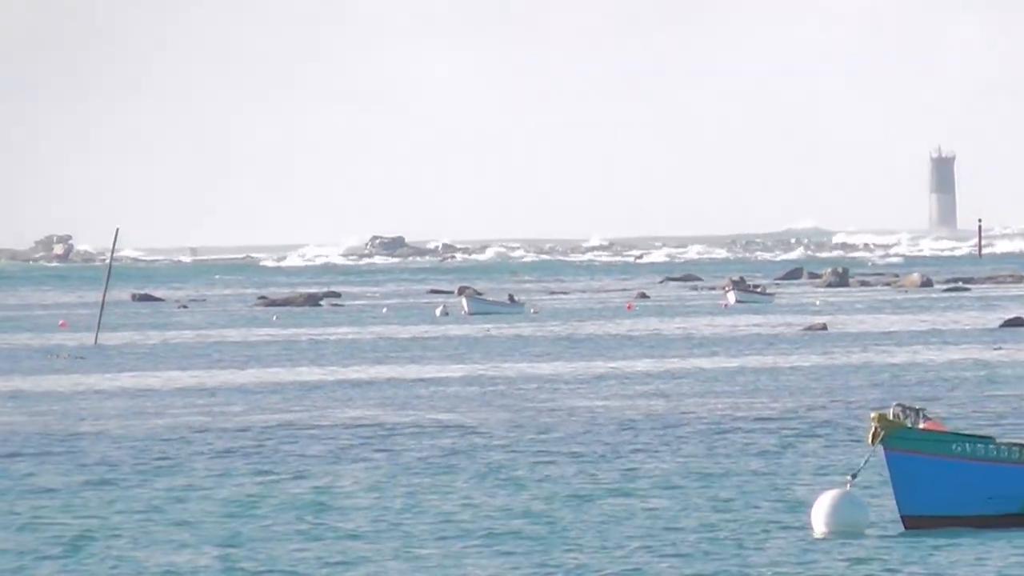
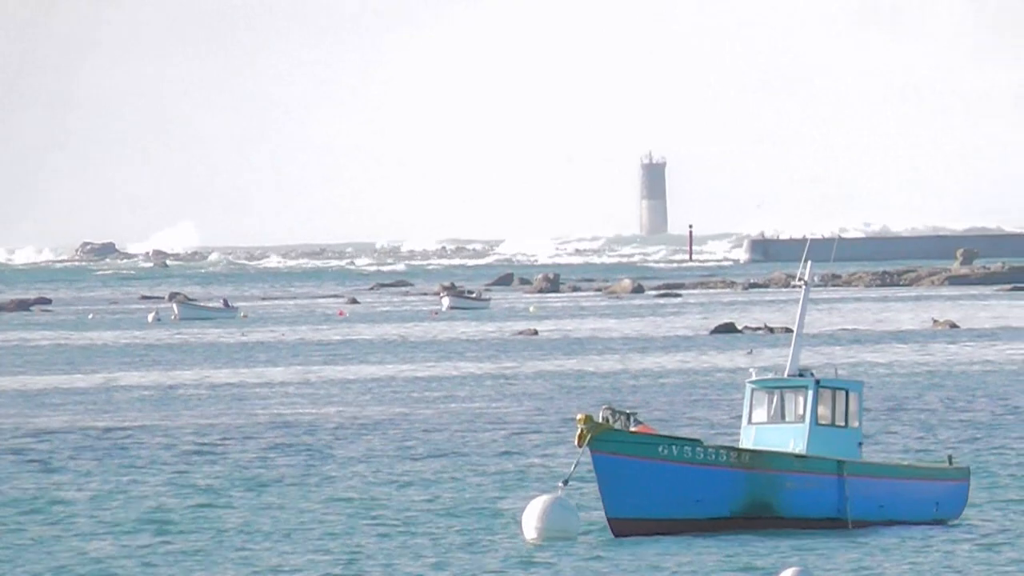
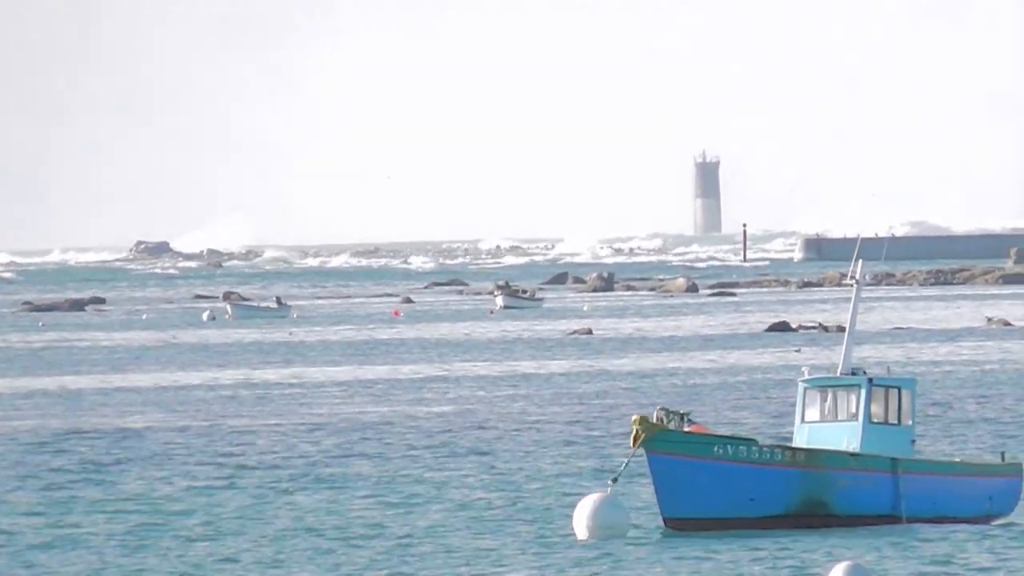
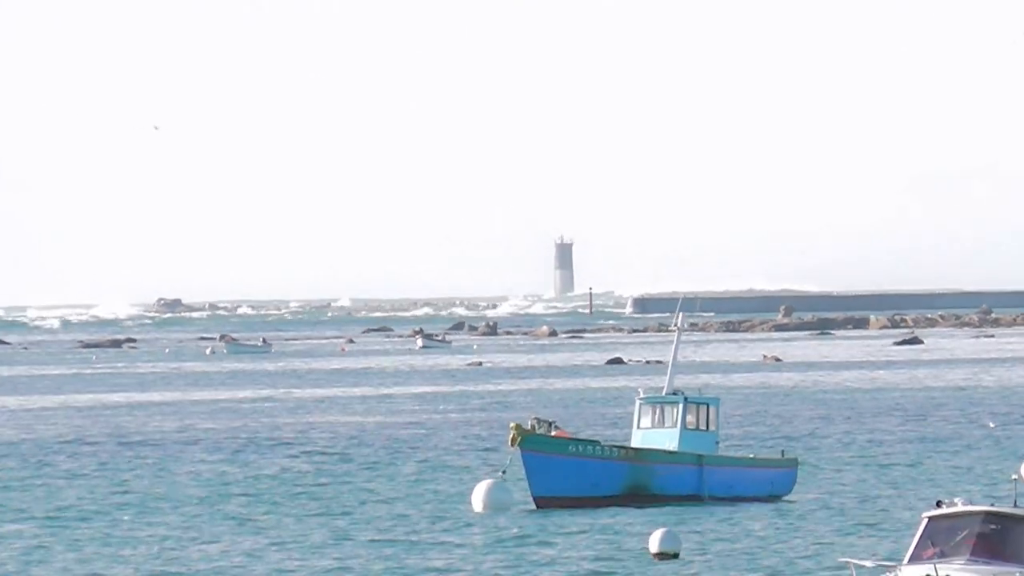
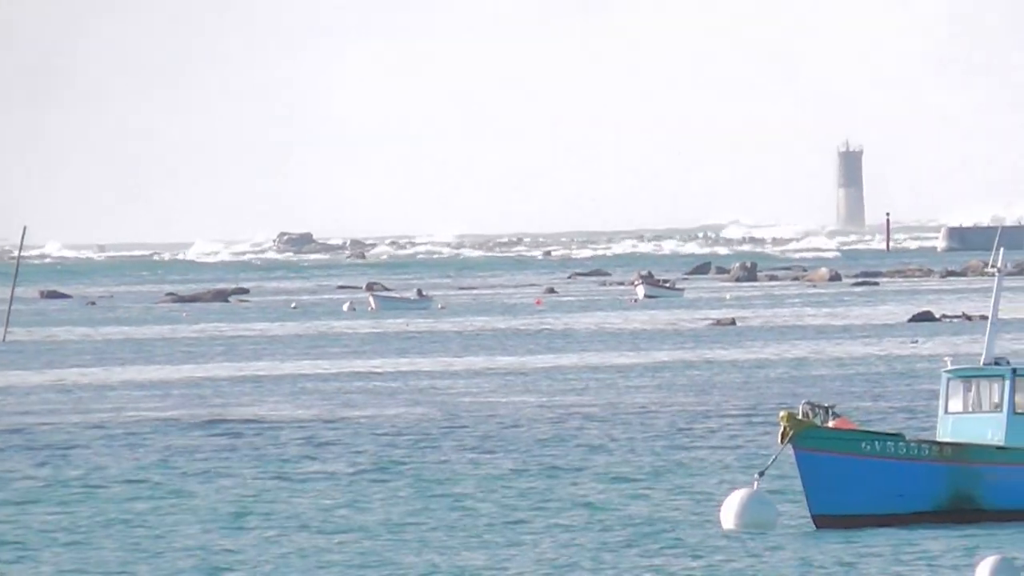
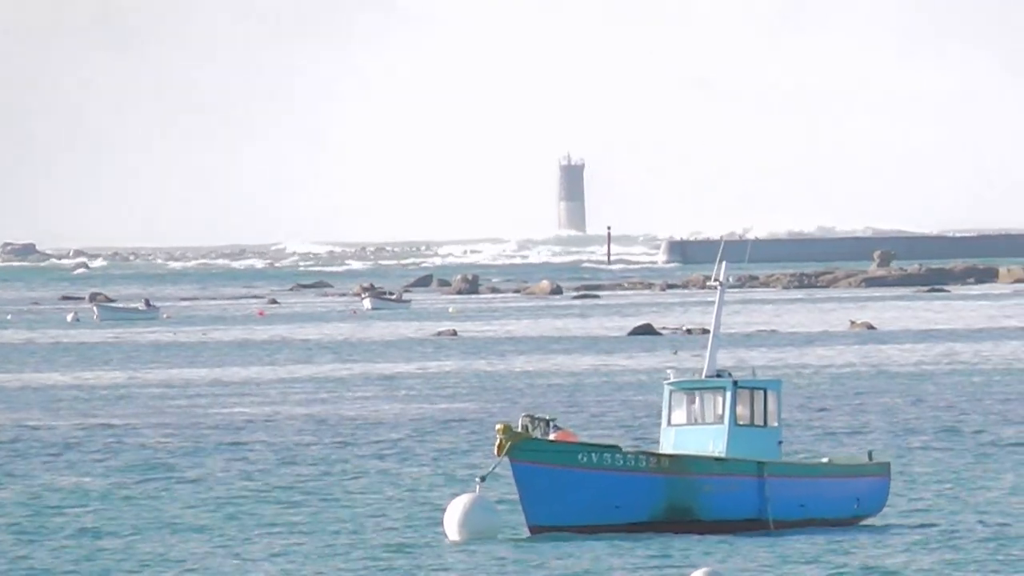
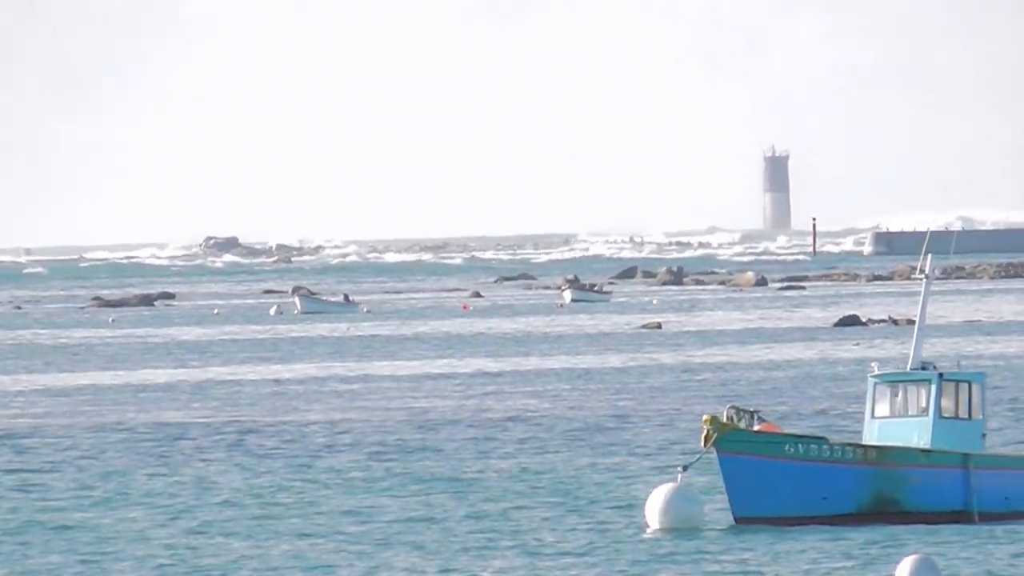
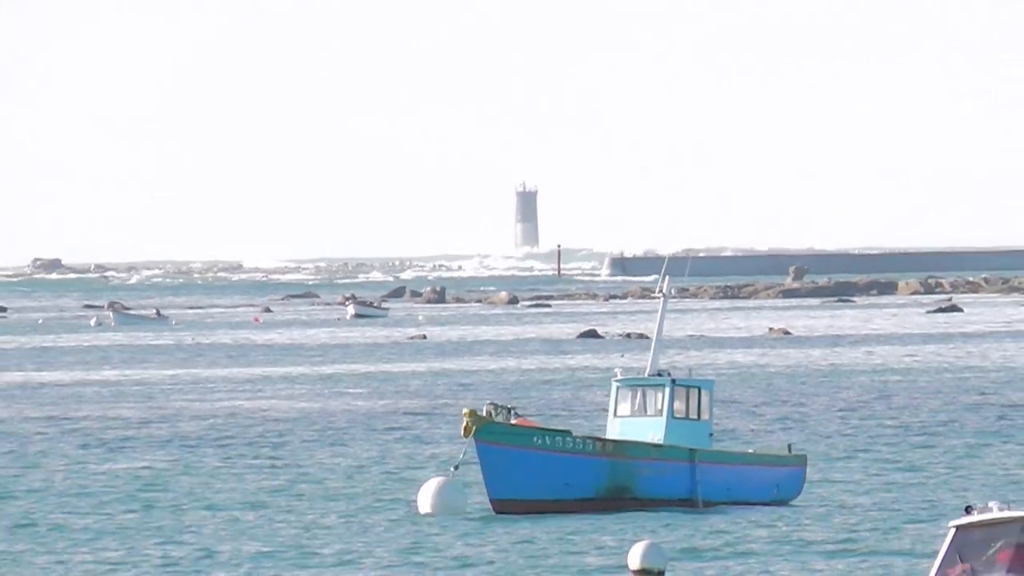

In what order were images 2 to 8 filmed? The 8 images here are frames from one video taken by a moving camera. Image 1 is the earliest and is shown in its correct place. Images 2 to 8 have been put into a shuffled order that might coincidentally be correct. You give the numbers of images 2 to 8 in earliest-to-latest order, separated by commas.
5, 7, 3, 2, 6, 8, 4
